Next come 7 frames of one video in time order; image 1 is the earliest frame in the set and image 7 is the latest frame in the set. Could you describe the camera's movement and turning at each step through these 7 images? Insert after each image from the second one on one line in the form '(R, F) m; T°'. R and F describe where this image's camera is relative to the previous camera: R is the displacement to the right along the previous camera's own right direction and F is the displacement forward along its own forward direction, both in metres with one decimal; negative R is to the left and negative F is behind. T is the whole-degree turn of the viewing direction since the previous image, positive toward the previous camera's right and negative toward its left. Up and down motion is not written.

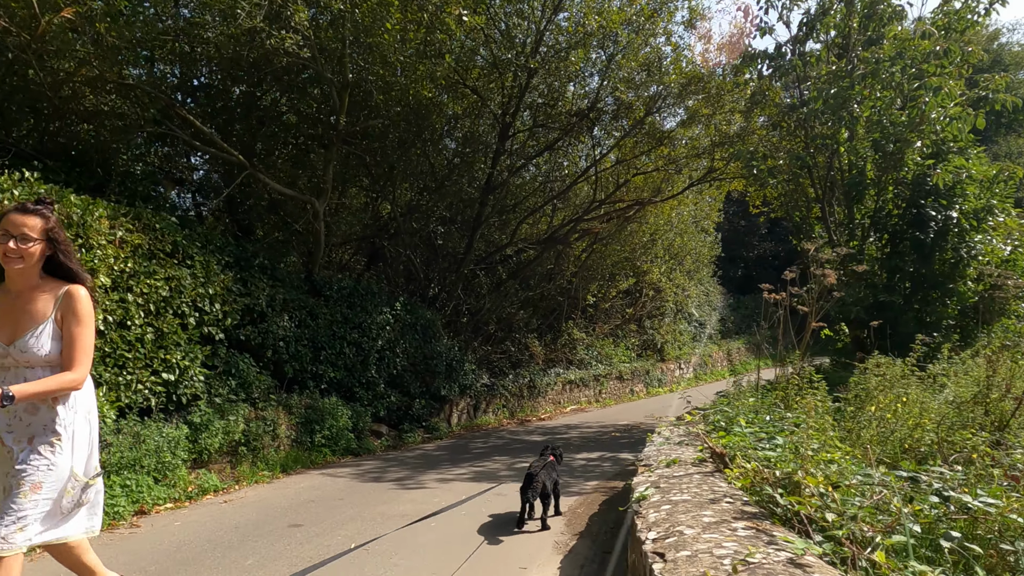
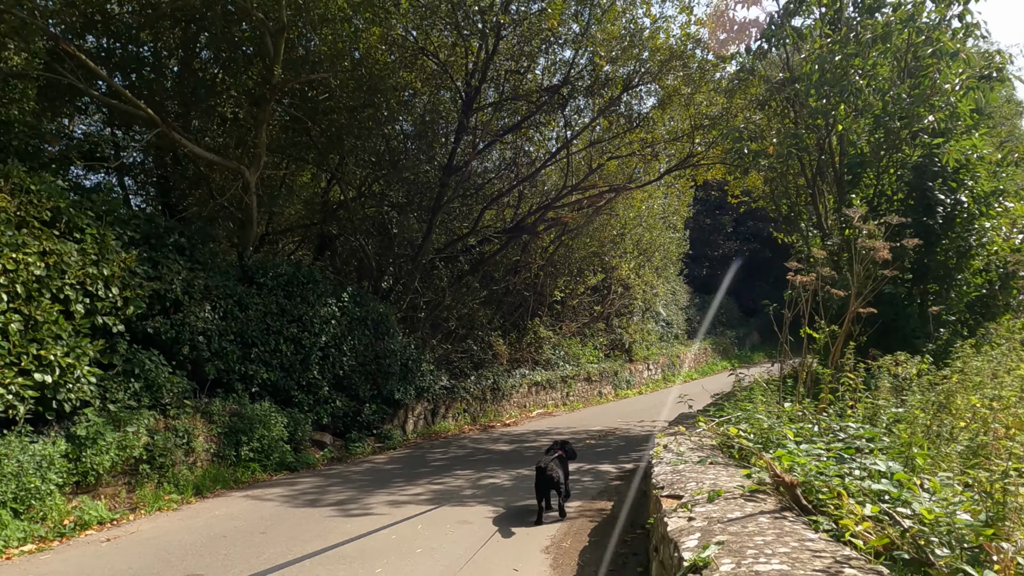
(-0.1, +1.3) m; +4°
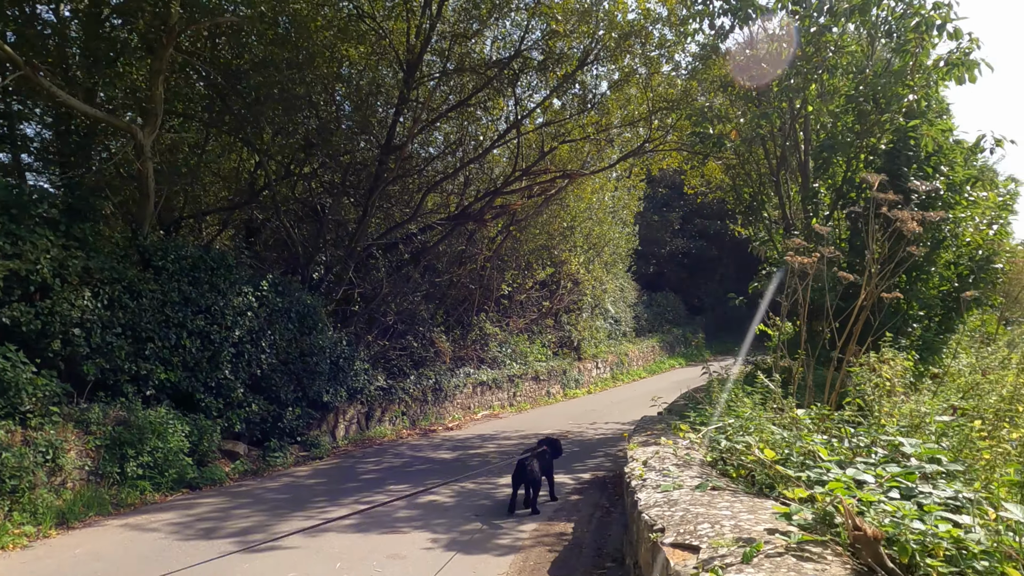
(0.0, +1.0) m; +5°
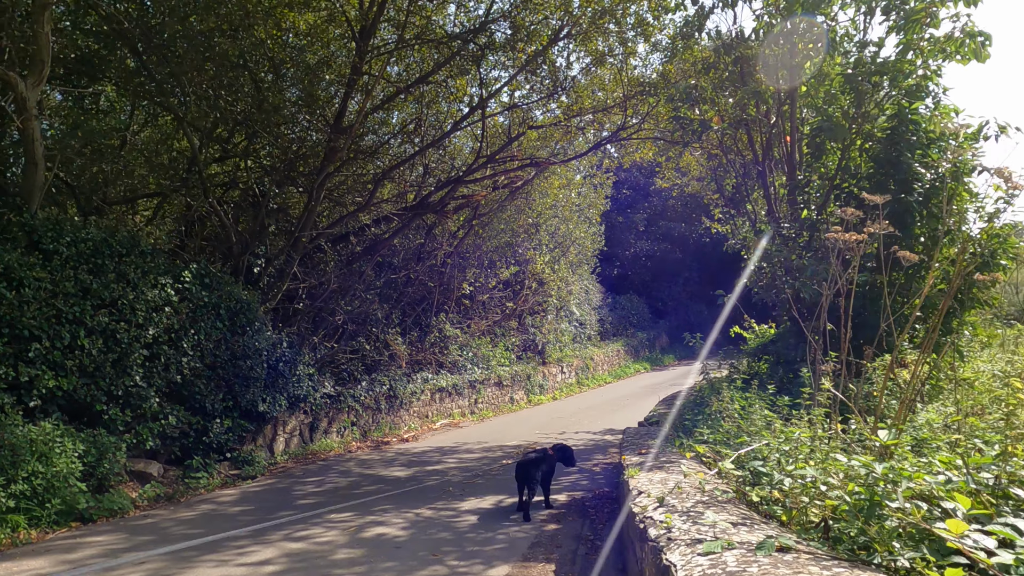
(-0.1, +1.0) m; +3°
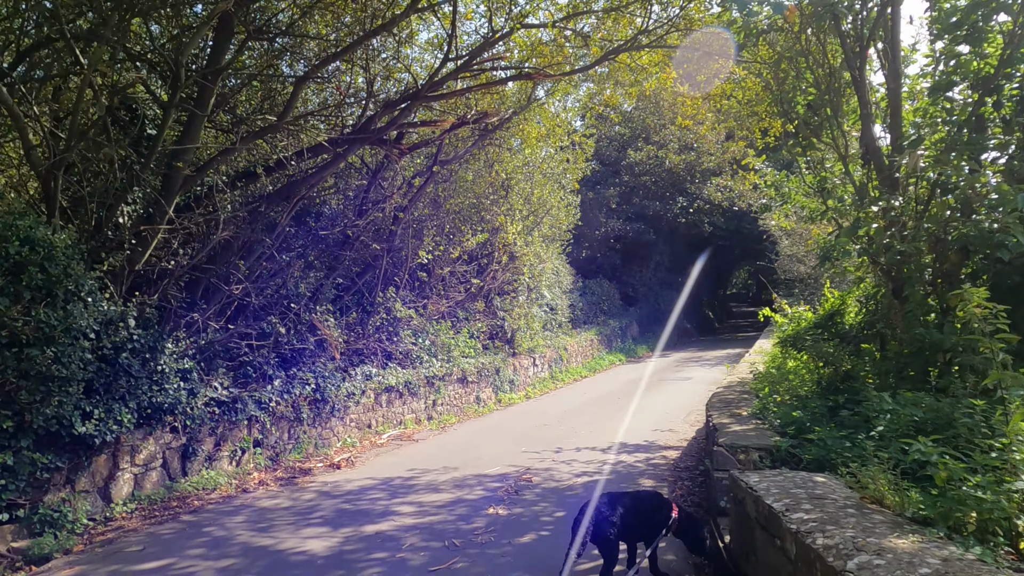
(-0.4, +3.3) m; +4°
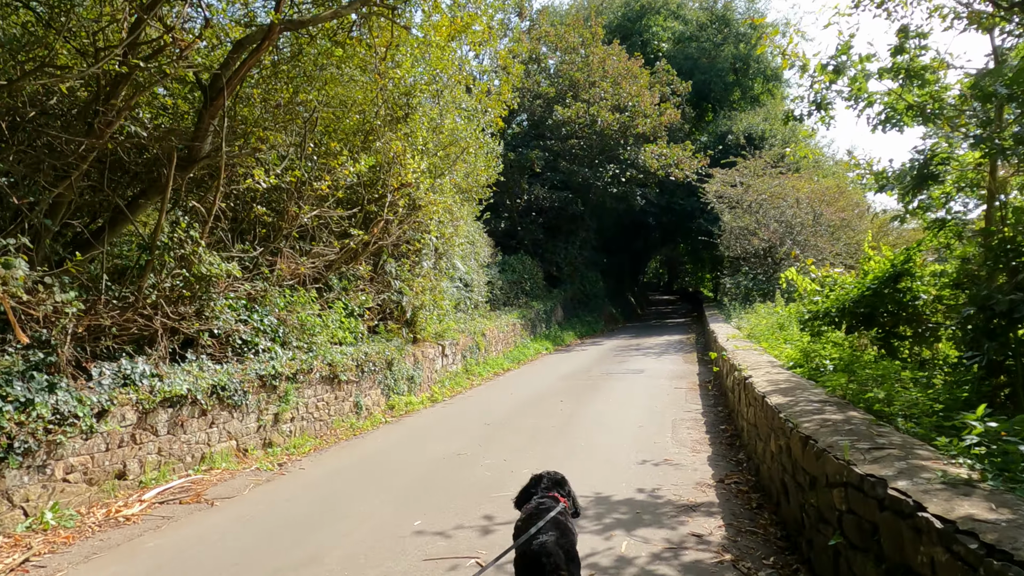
(+0.2, +4.2) m; +8°
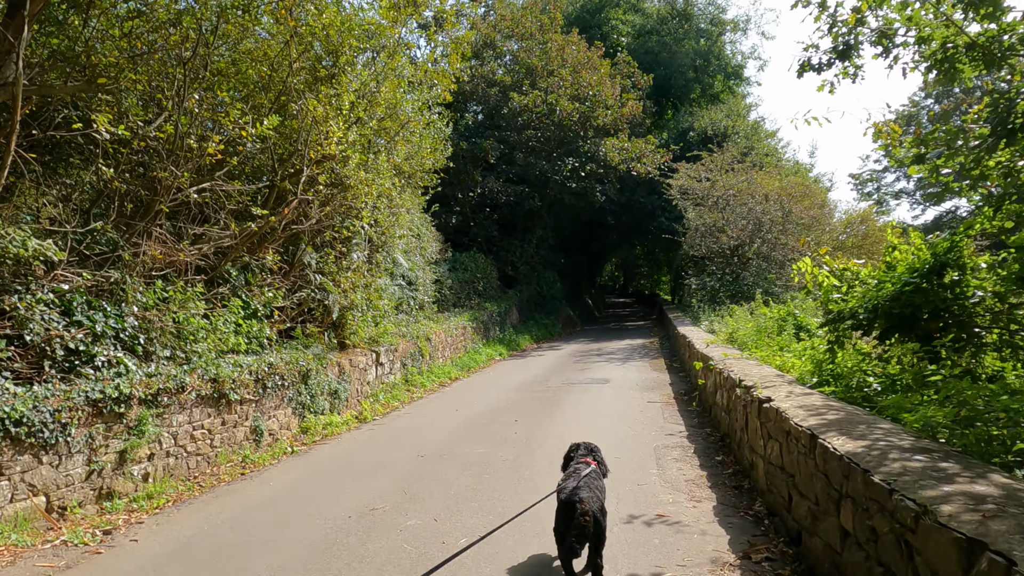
(+0.1, +1.7) m; +4°
